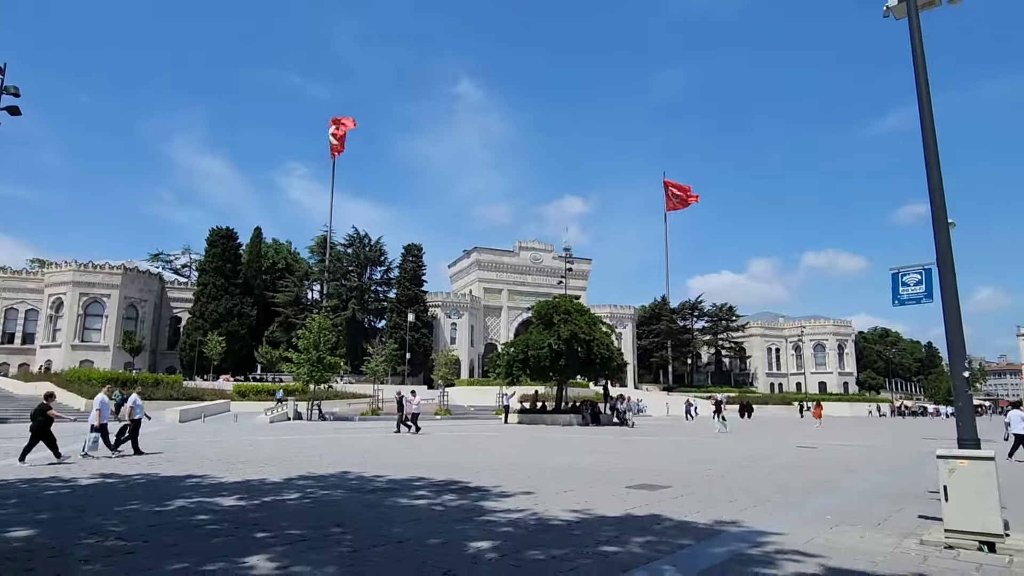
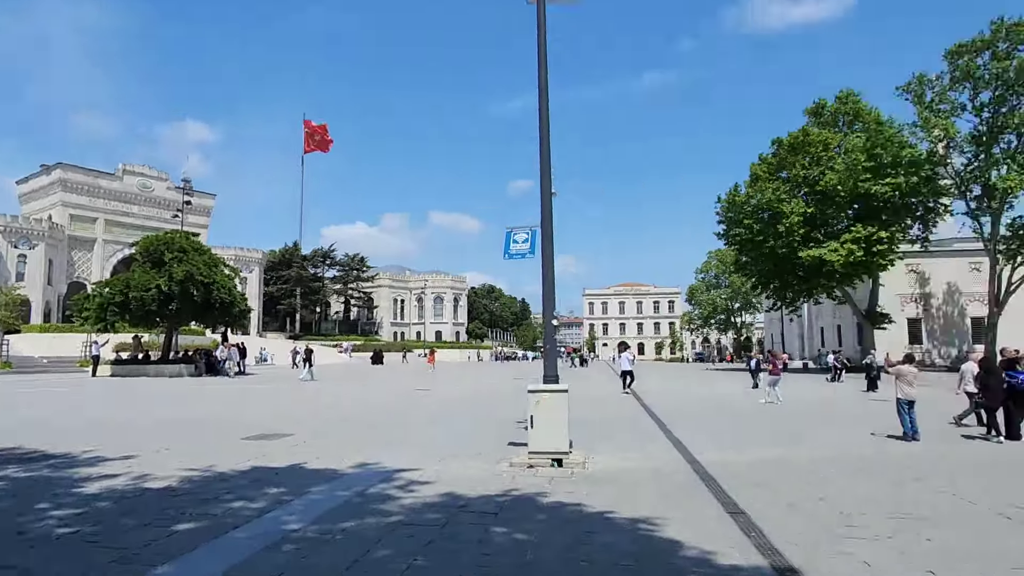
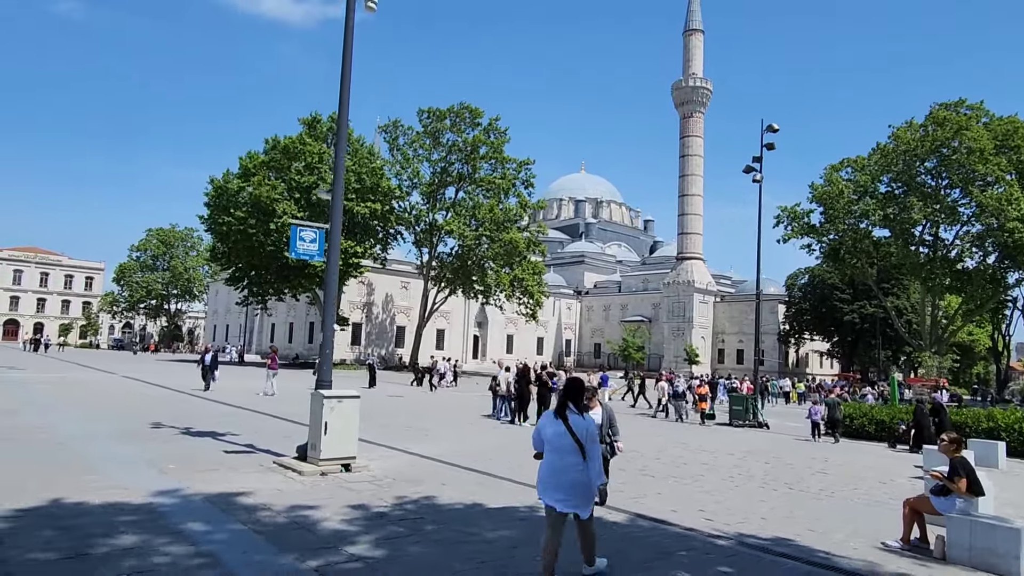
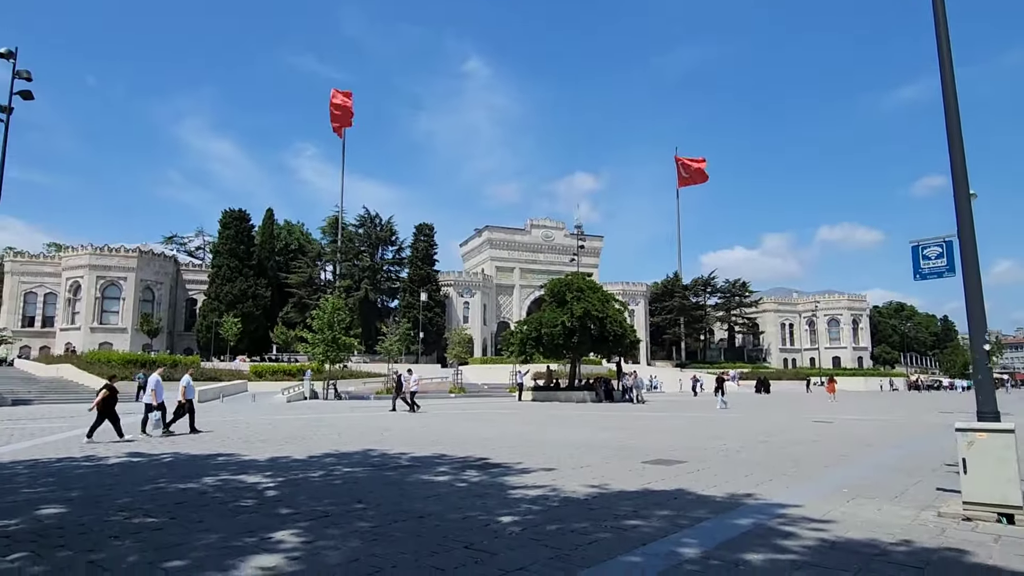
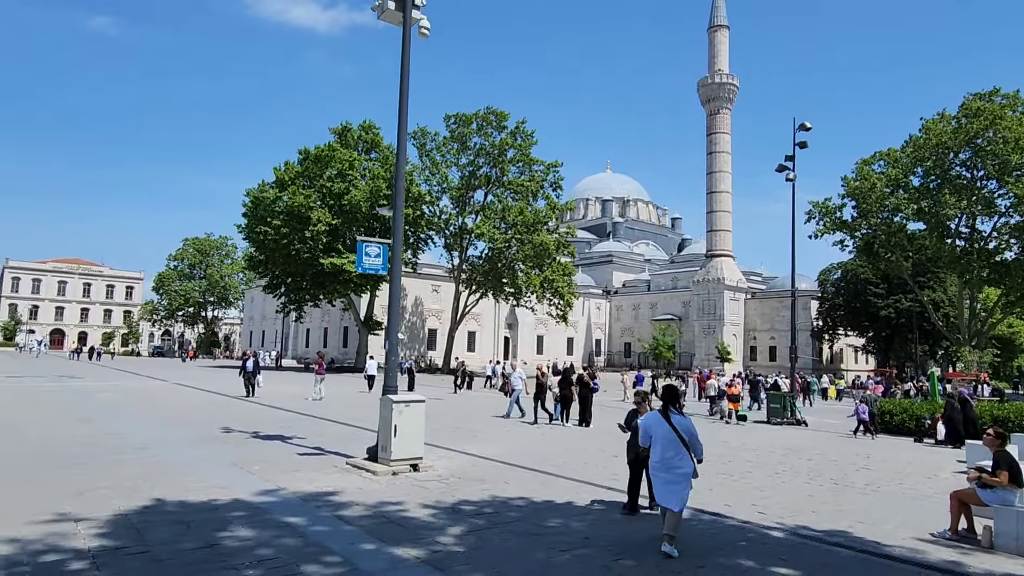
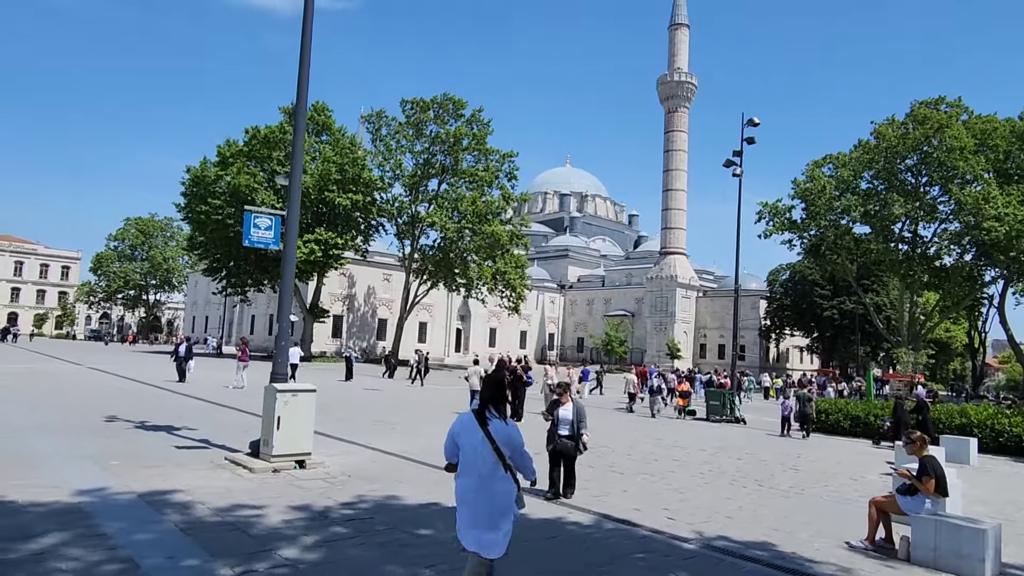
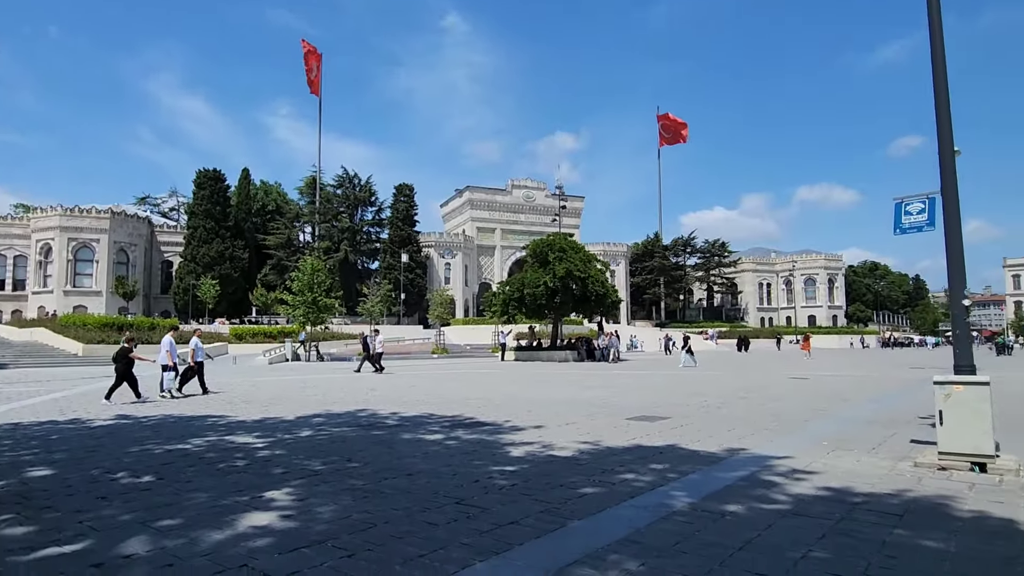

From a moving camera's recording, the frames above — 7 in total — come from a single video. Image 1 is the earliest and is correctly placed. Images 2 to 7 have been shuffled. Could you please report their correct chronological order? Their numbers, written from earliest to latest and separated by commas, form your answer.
4, 7, 2, 6, 3, 5
